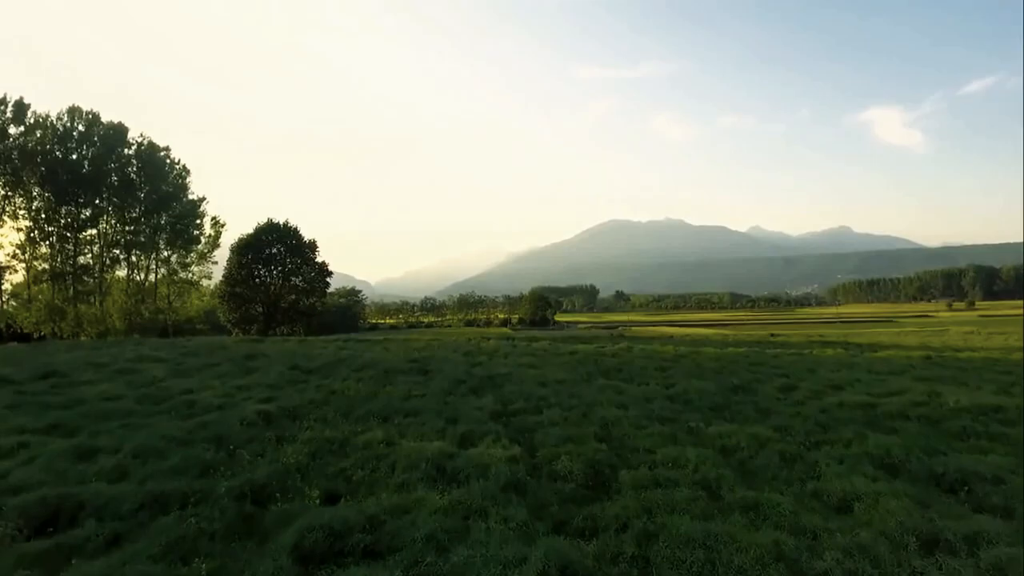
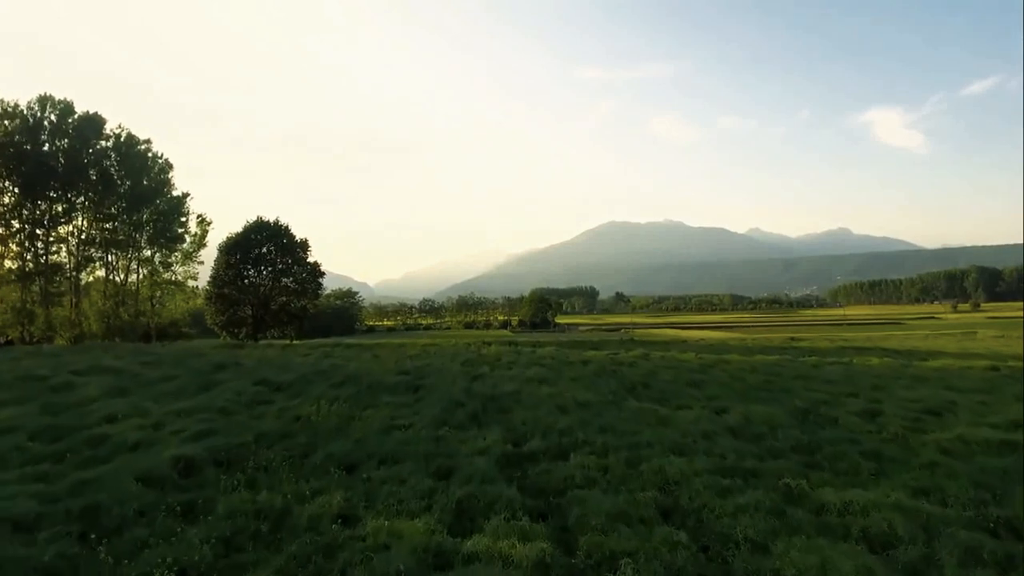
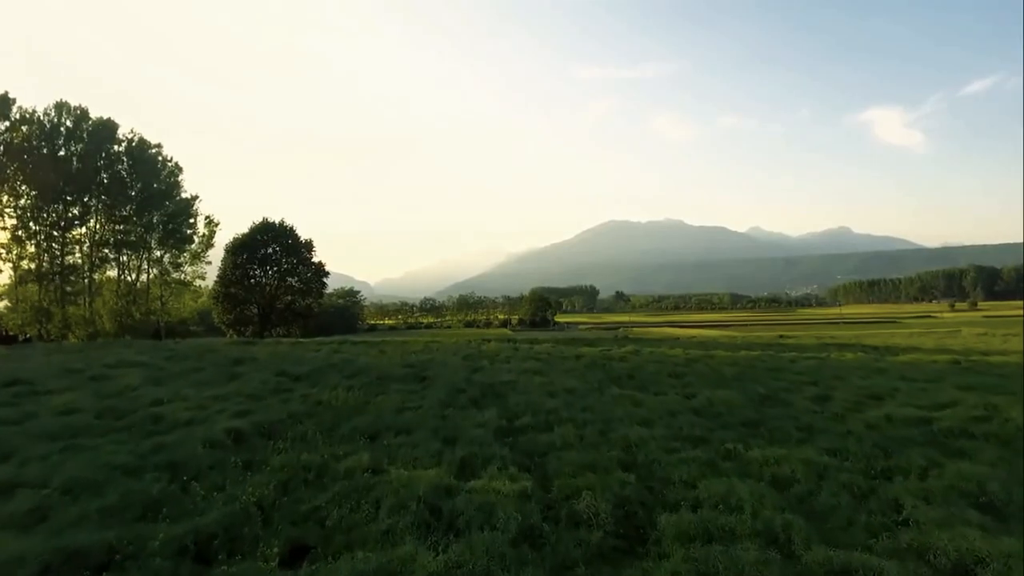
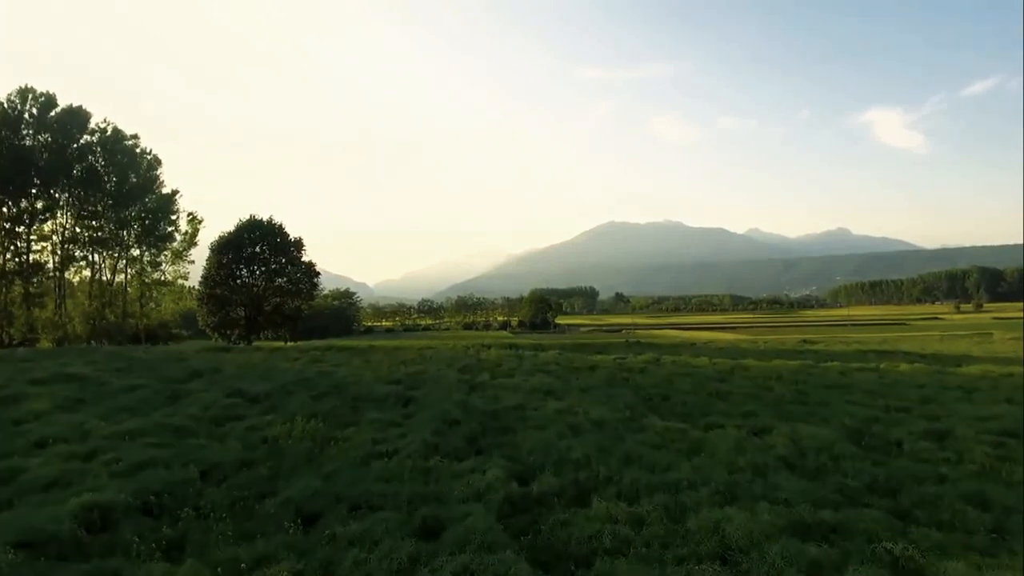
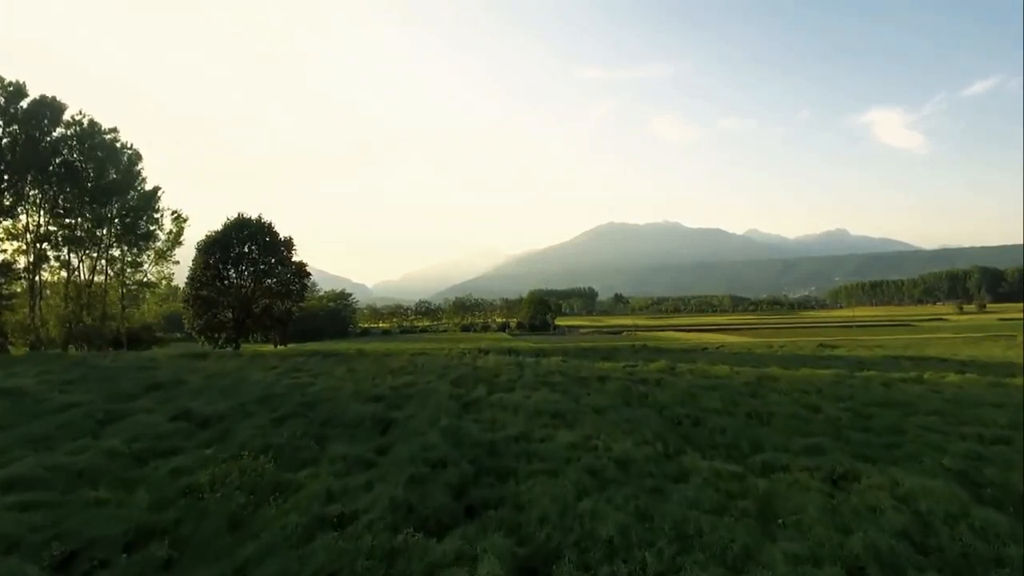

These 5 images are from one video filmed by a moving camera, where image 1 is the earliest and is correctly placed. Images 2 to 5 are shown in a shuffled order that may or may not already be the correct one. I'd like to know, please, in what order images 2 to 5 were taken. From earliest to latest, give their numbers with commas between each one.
3, 2, 4, 5
